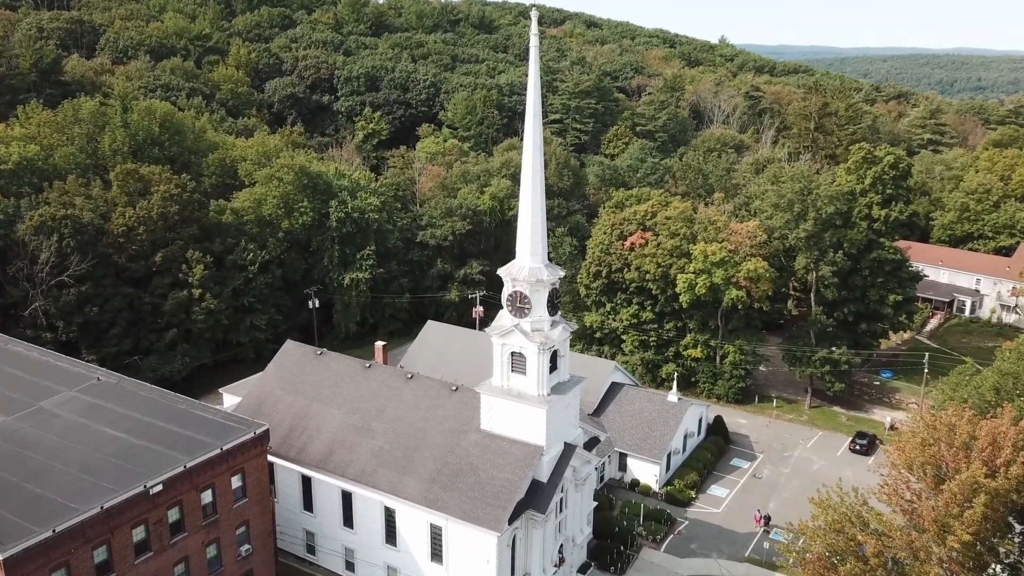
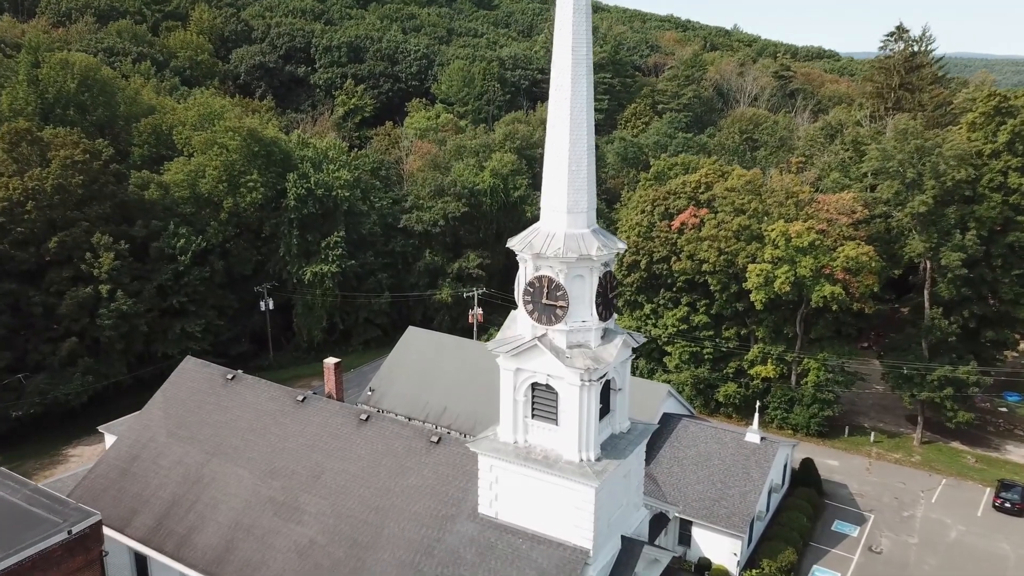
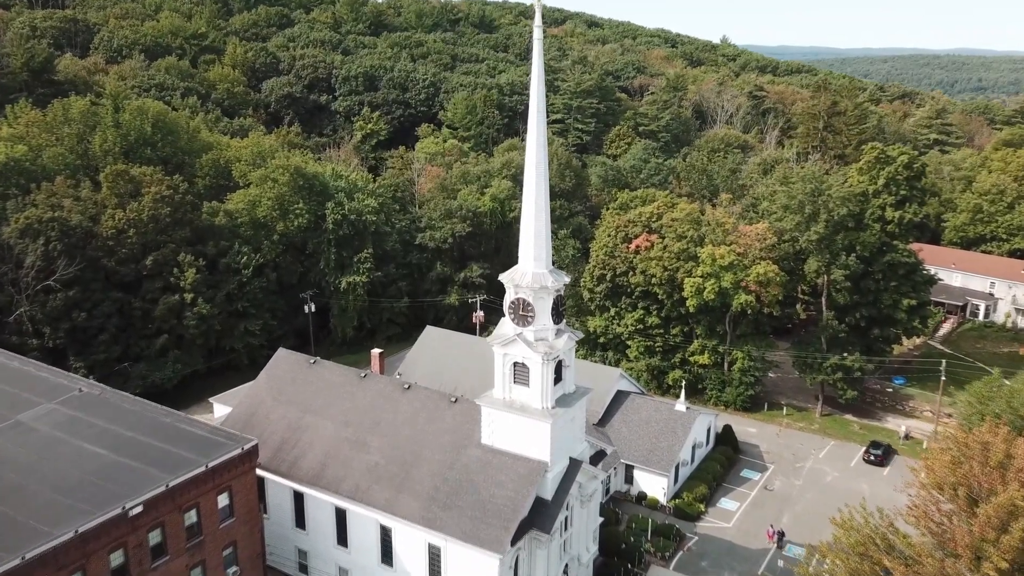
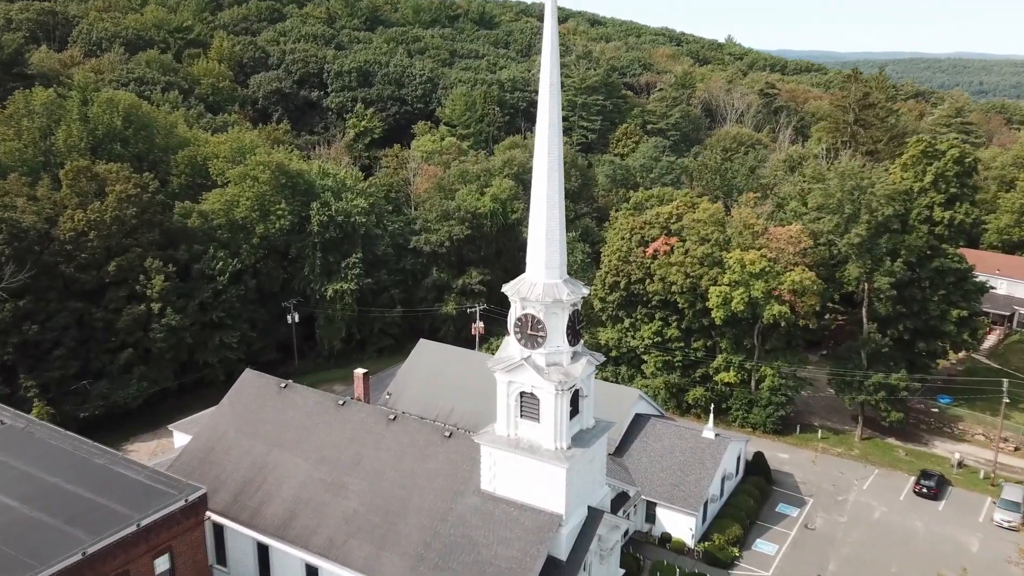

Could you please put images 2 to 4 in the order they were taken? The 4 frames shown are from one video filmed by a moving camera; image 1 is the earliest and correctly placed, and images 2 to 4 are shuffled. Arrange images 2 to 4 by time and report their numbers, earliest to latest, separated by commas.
3, 4, 2
